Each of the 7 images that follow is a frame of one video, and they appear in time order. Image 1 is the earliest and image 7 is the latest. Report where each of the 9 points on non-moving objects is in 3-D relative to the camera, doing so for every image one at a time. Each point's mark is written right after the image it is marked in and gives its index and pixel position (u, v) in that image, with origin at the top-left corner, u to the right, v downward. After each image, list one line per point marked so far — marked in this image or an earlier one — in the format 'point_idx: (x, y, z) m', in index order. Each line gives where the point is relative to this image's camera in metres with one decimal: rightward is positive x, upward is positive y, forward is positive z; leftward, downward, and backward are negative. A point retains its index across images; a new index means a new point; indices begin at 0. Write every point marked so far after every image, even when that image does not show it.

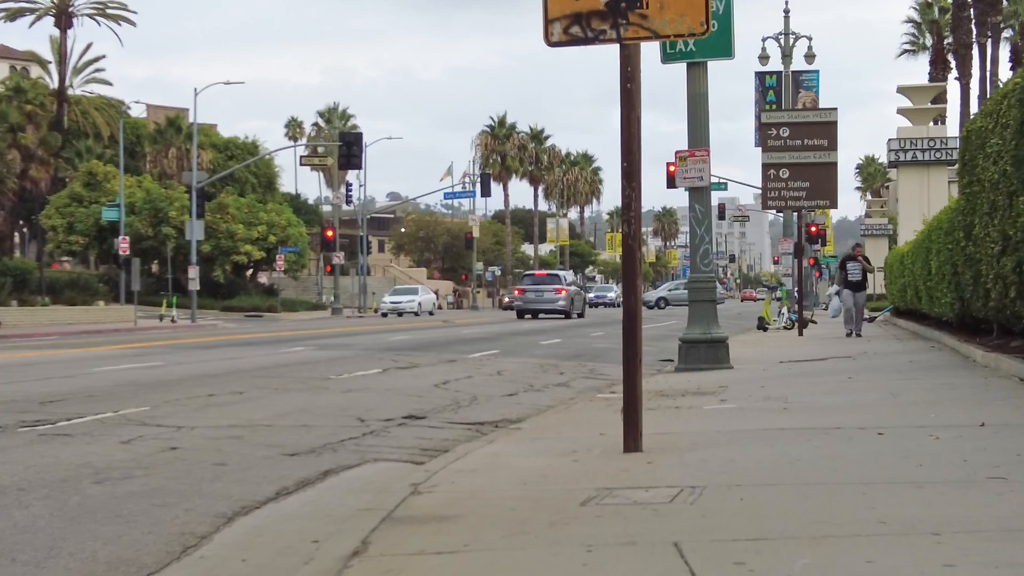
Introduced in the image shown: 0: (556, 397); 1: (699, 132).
0: (+0.5, -1.4, +14.0) m
1: (+2.7, +2.3, +16.0) m
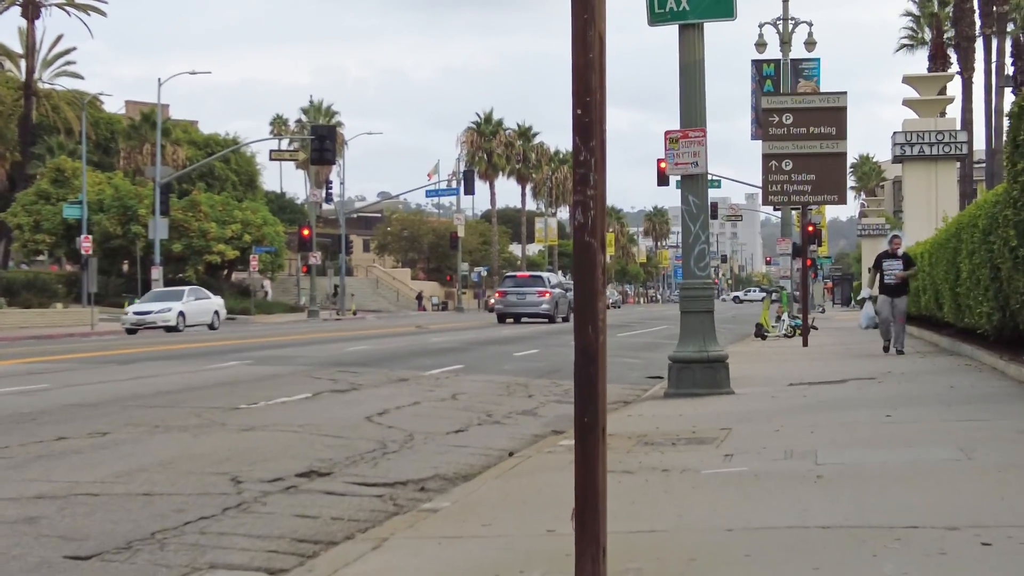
0: (0.0, -1.5, +11.2) m
1: (+2.2, +2.2, +13.3) m
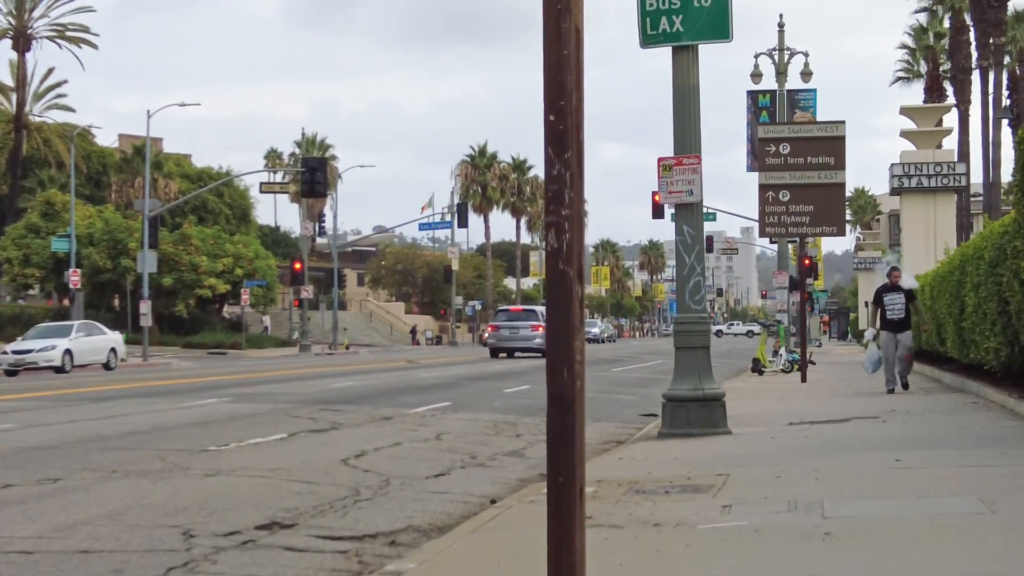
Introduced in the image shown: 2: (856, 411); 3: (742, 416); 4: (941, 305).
0: (-0.1, -1.8, +10.5) m
1: (+2.0, +1.8, +12.7) m
2: (+4.5, -1.6, +14.5) m
3: (+3.2, -1.8, +15.6) m
4: (+7.6, -0.3, +19.7) m
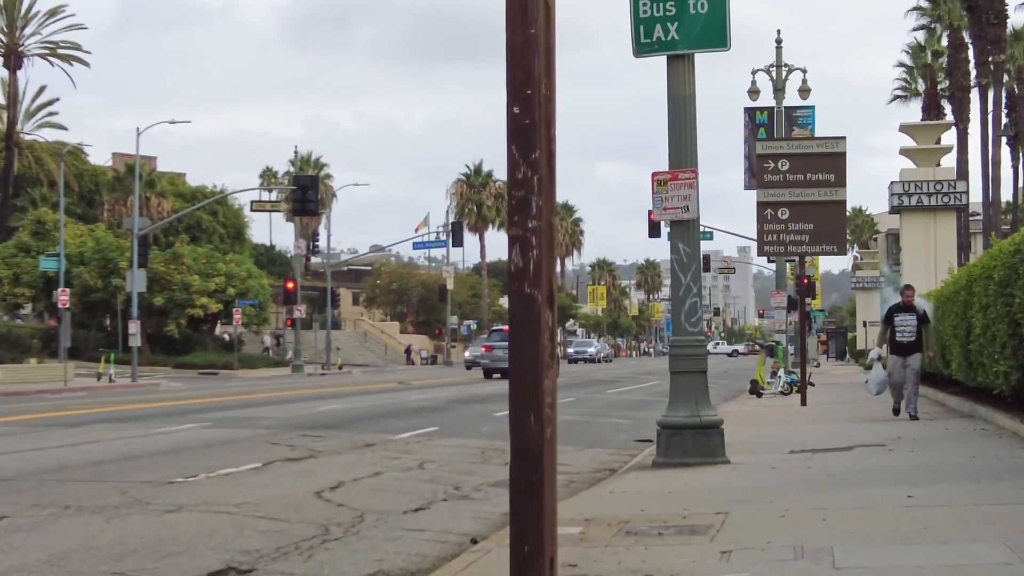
0: (-0.3, -2.0, +9.9) m
1: (+1.9, +1.6, +12.1) m
2: (+4.3, -1.9, +13.8) m
3: (+3.1, -2.1, +14.9) m
4: (+7.4, -0.7, +19.1) m
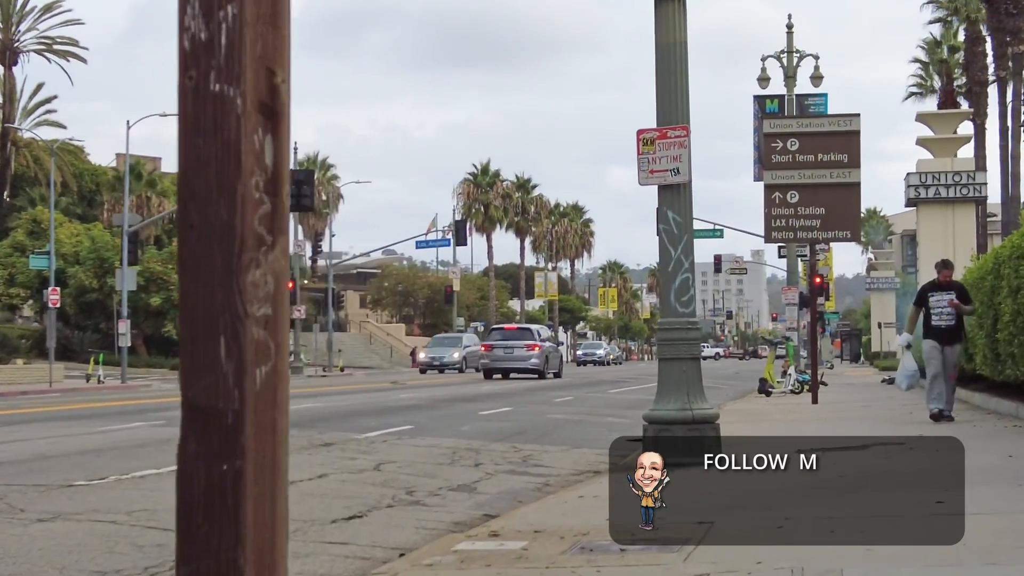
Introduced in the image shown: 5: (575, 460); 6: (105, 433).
0: (-0.6, -1.8, +8.3) m
1: (+1.5, +1.8, +10.5) m
2: (+4.0, -1.6, +12.2) m
3: (+2.8, -1.8, +13.3) m
4: (+7.2, -0.4, +17.4) m
5: (+0.7, -2.1, +13.3) m
6: (-5.2, -1.9, +14.3) m
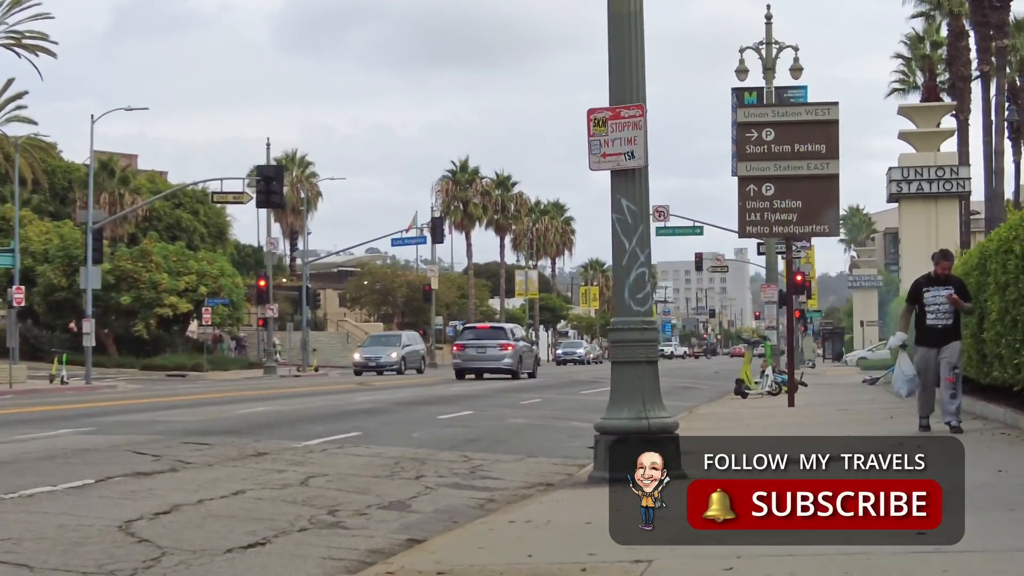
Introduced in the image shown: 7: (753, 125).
0: (-1.1, -1.7, +7.3) m
1: (+1.0, +1.8, +9.5) m
2: (+3.4, -1.6, +11.2) m
3: (+2.2, -1.8, +12.3) m
4: (+6.6, -0.4, +16.5) m
5: (+0.2, -2.0, +12.3) m
6: (-5.8, -1.8, +13.2) m
7: (+3.6, +2.6, +16.8) m
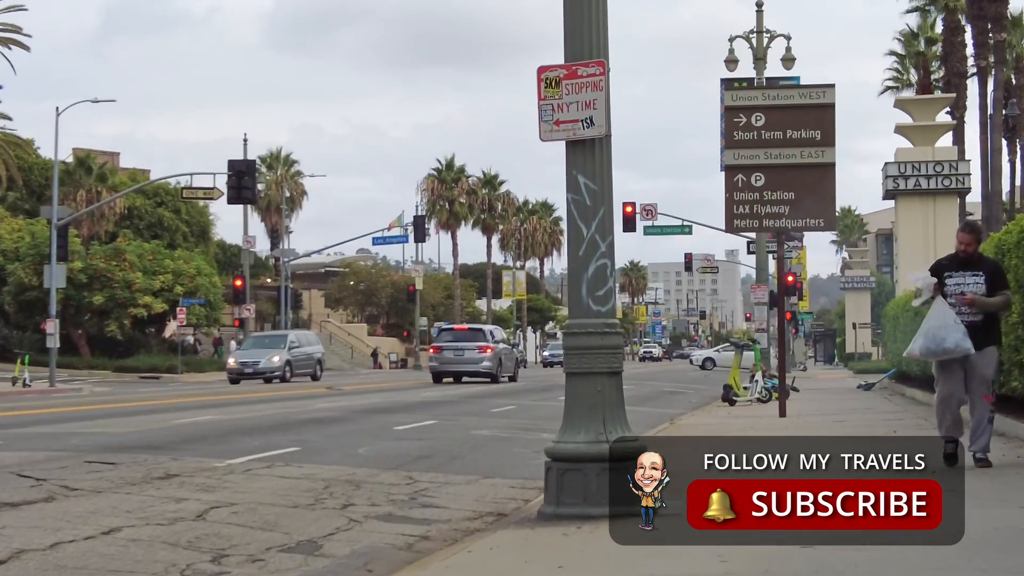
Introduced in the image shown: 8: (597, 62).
0: (-1.6, -1.7, +5.6) m
1: (+0.5, +1.9, +7.9) m
2: (+3.0, -1.6, +9.6) m
3: (+1.7, -1.8, +10.7) m
4: (+6.0, -0.4, +14.9) m
5: (-0.3, -2.0, +10.6) m
6: (-6.3, -1.8, +11.5) m
7: (+3.1, +2.6, +15.2) m
8: (+0.6, +1.6, +7.8) m
